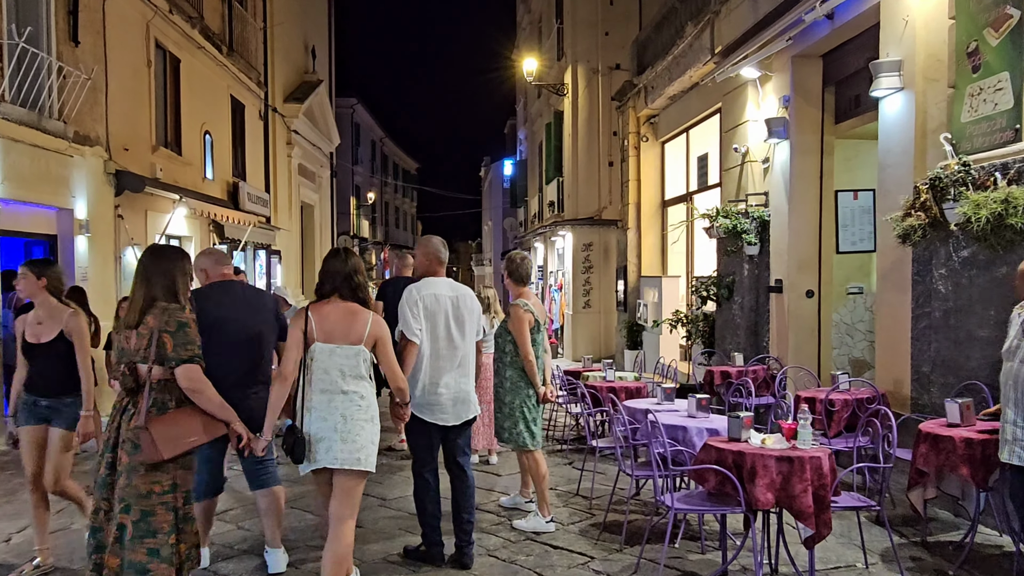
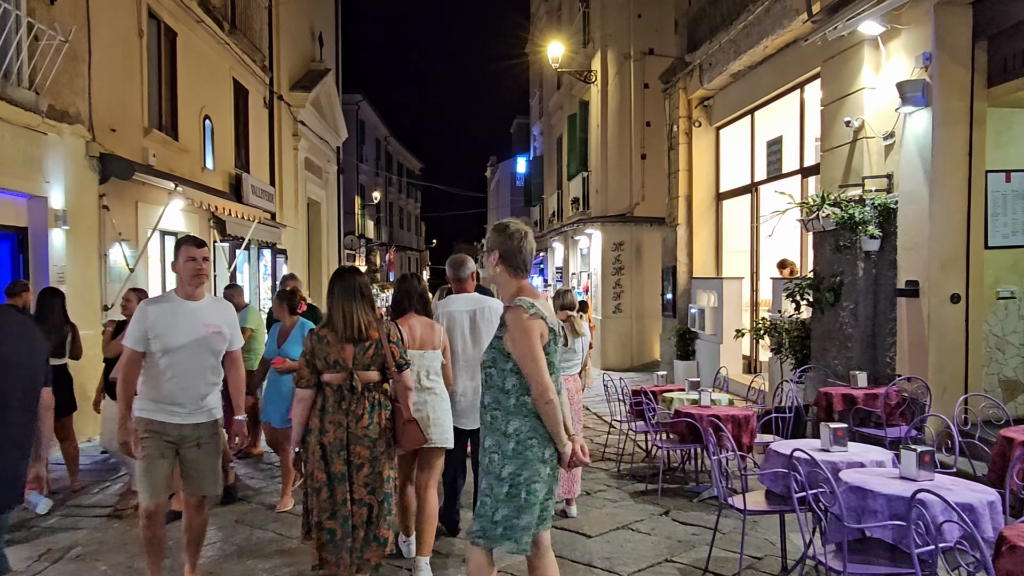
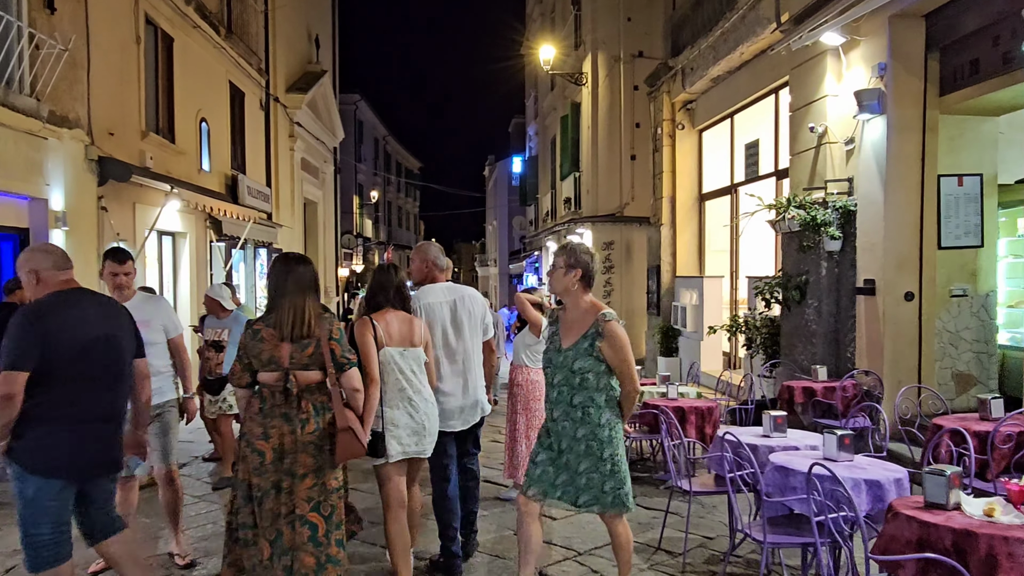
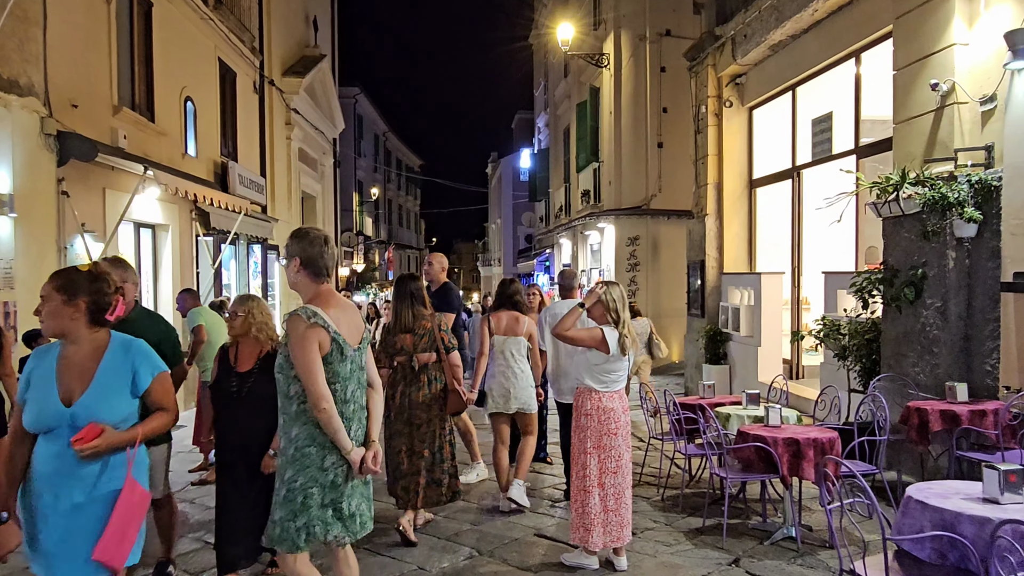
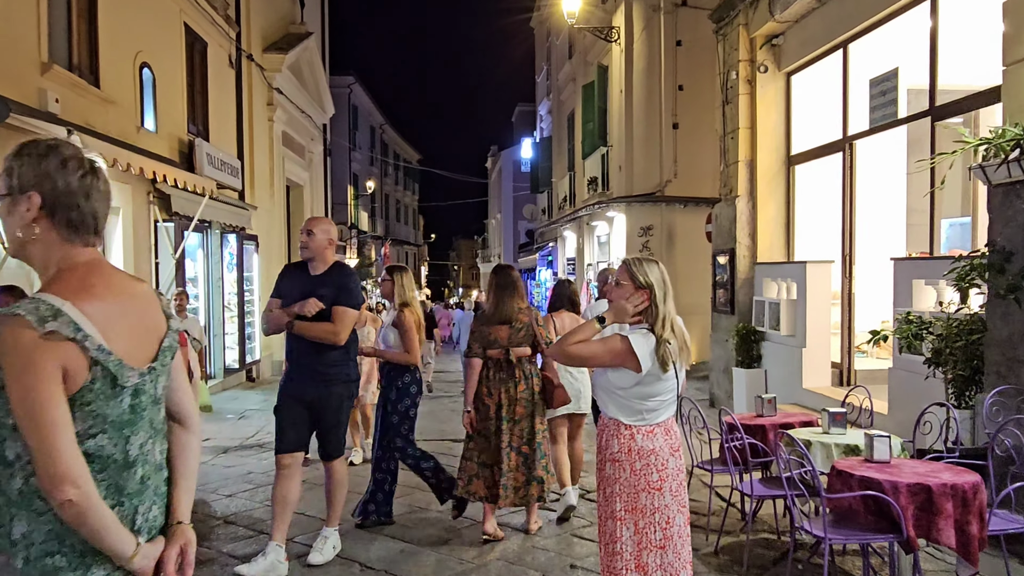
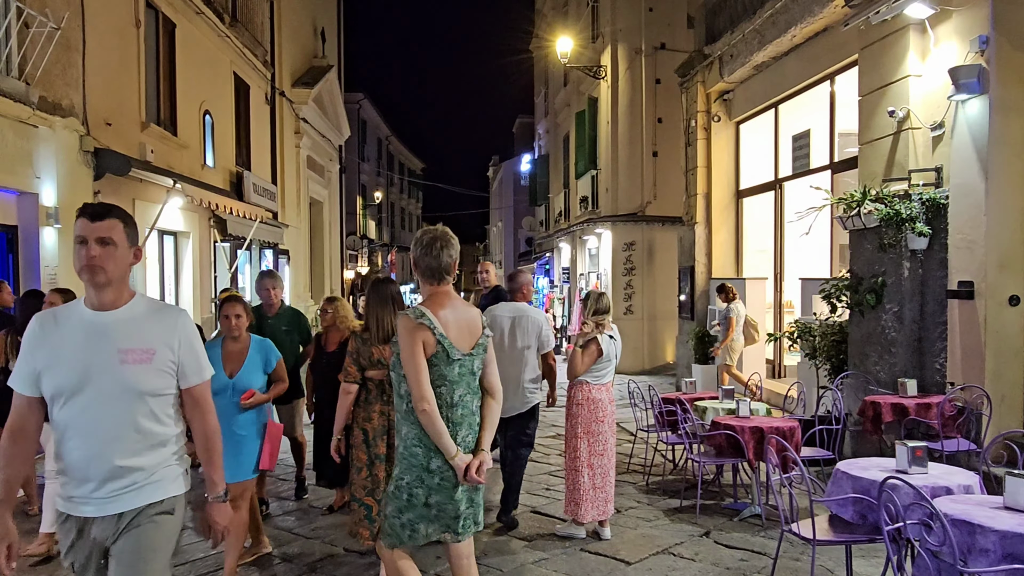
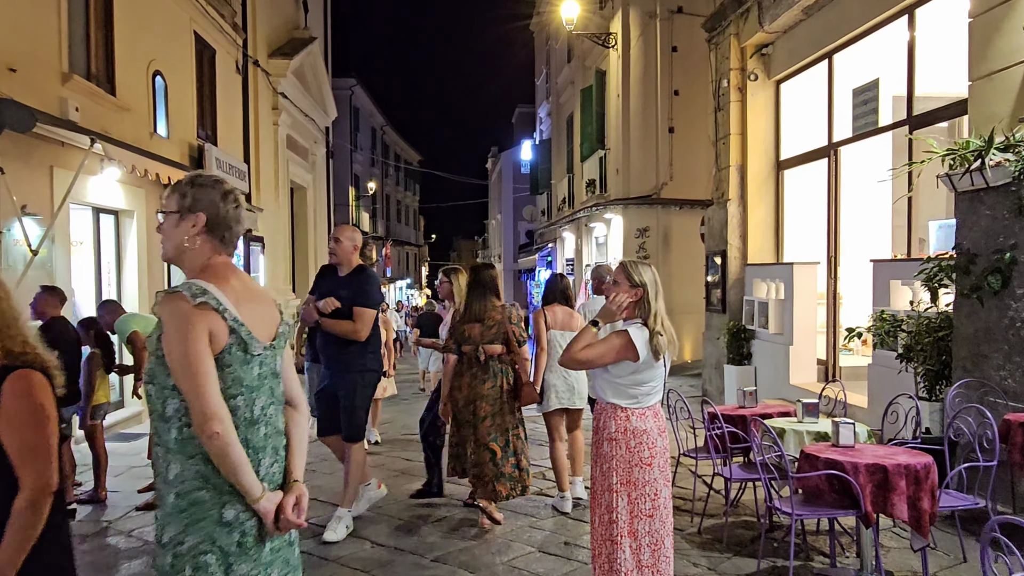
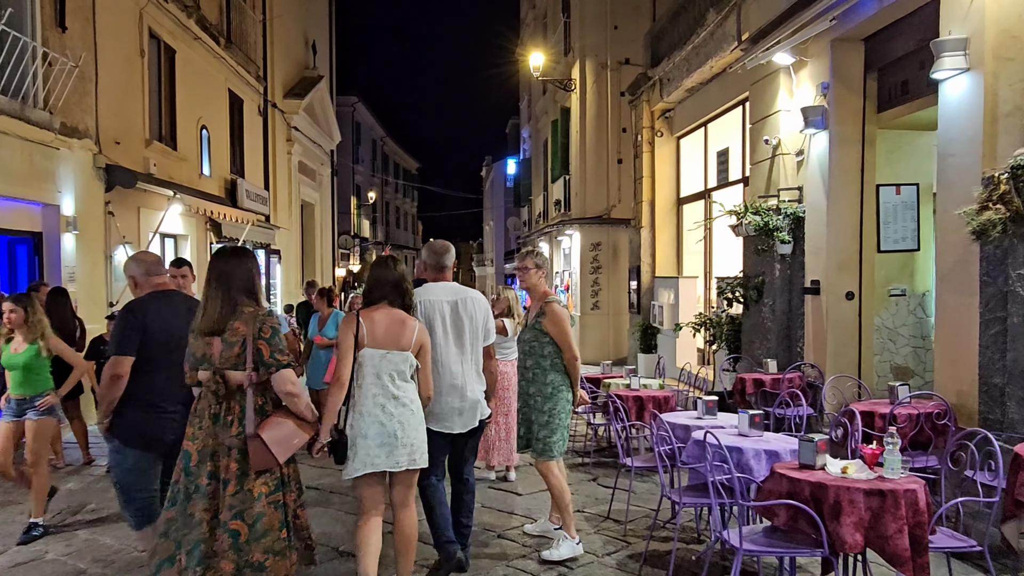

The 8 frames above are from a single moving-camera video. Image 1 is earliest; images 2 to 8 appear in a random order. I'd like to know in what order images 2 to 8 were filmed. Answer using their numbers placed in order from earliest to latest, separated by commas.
8, 3, 2, 6, 4, 7, 5
